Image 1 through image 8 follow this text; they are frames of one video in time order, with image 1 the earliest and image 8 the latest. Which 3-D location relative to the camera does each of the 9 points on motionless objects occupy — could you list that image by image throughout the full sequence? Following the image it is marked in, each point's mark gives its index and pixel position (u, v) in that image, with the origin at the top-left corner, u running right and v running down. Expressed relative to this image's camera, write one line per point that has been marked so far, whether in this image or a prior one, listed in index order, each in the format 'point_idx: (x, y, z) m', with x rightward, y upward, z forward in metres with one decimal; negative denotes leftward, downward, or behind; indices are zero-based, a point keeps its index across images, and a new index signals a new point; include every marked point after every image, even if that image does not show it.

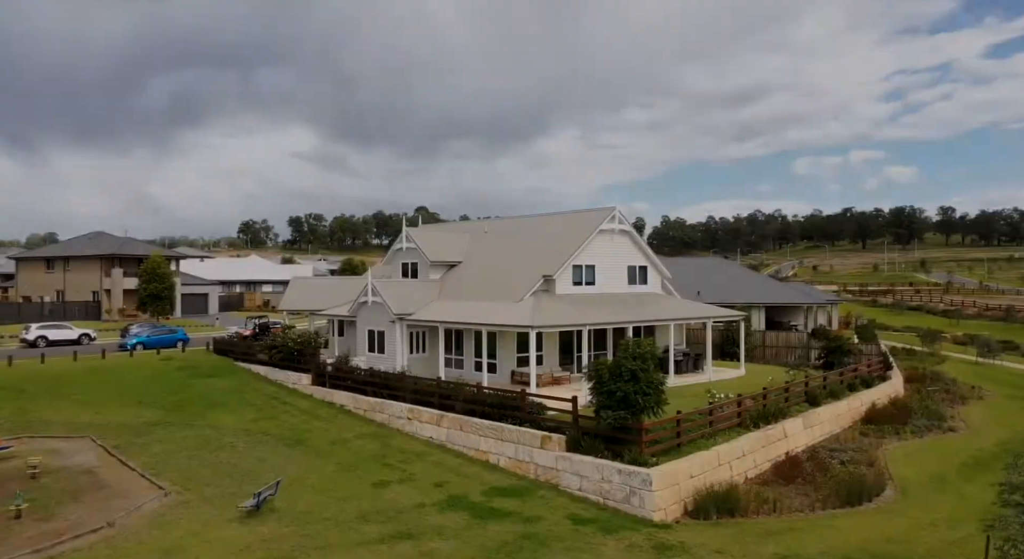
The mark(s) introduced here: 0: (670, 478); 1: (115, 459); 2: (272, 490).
0: (+3.3, -4.1, +14.7) m
1: (-10.6, -4.8, +18.9) m
2: (-5.0, -4.4, +14.9) m
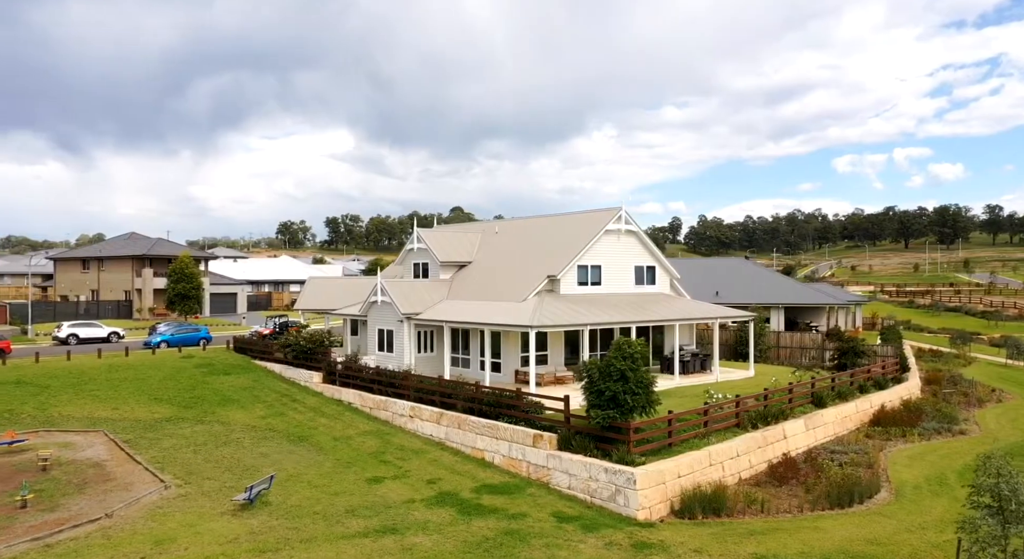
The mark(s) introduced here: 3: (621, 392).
0: (+3.0, -4.1, +14.8) m
1: (-10.7, -4.7, +19.6) m
2: (-5.3, -4.4, +15.3) m
3: (+2.4, -2.5, +16.2) m
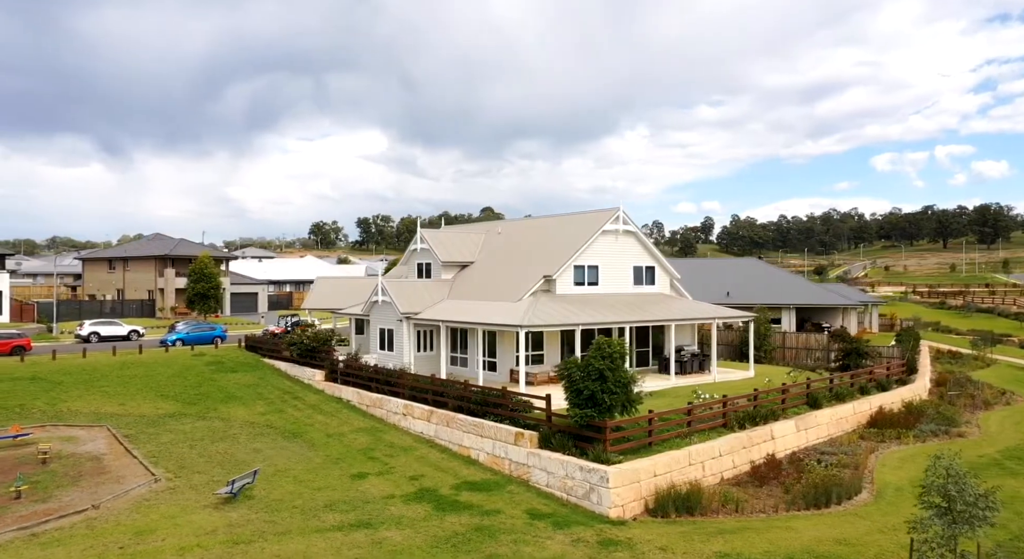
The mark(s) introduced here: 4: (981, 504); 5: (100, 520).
0: (+2.4, -4.1, +14.9) m
1: (-11.0, -4.7, +20.2) m
2: (-5.8, -4.4, +15.7) m
3: (+2.0, -2.5, +16.3) m
4: (+6.5, -3.1, +9.8) m
5: (-8.1, -4.7, +14.0) m
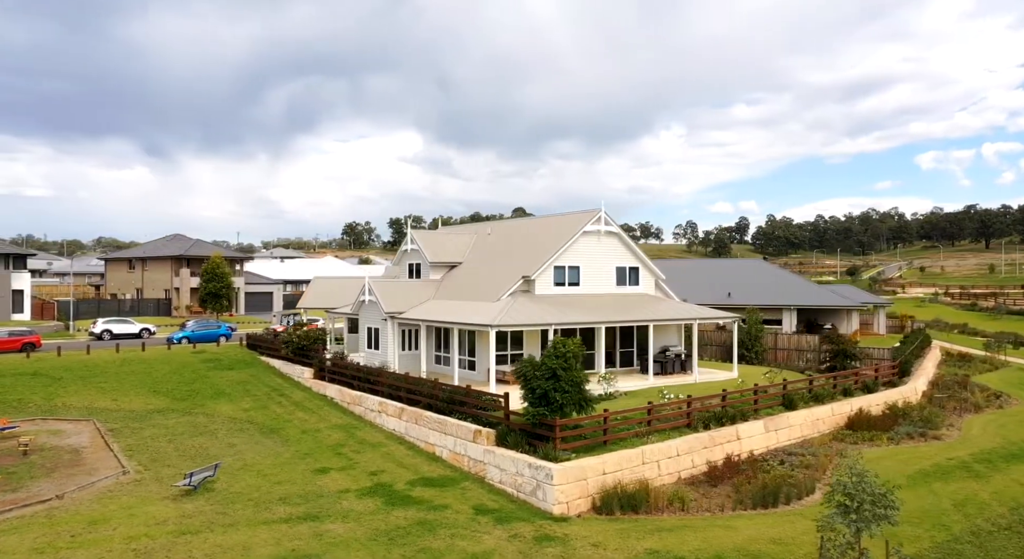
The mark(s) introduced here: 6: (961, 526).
0: (+1.3, -4.1, +15.1) m
1: (-11.9, -4.7, +20.8) m
2: (-6.9, -4.4, +16.2) m
3: (+0.9, -2.5, +16.5) m
4: (+5.2, -3.1, +9.9) m
5: (-9.2, -4.7, +14.6) m
6: (+8.9, -4.9, +14.3) m
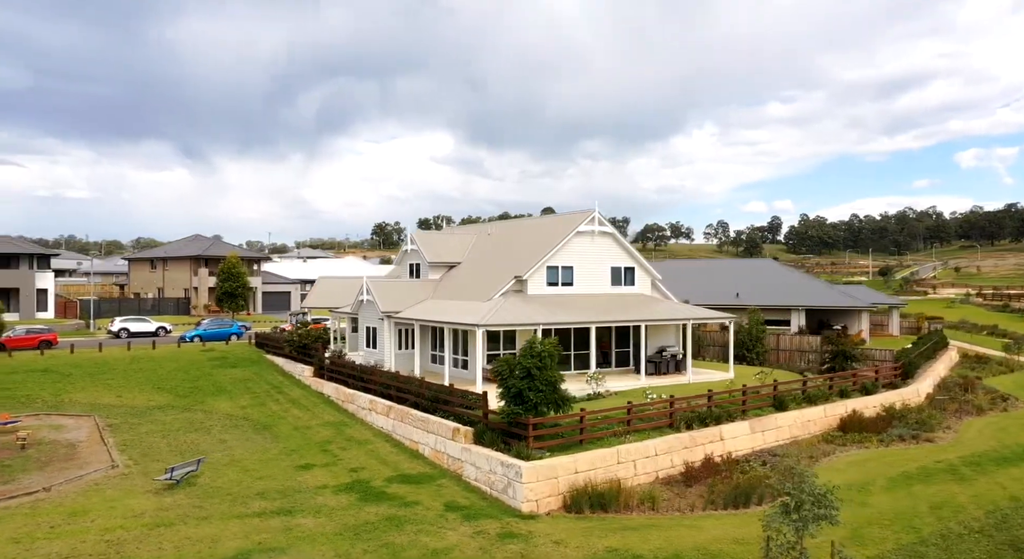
0: (+0.7, -4.1, +15.3) m
1: (-12.4, -4.7, +21.4) m
2: (-7.5, -4.4, +16.6) m
3: (+0.3, -2.5, +16.7) m
4: (+4.4, -3.1, +9.9) m
5: (-9.9, -4.7, +15.1) m
6: (+8.3, -4.9, +14.2) m
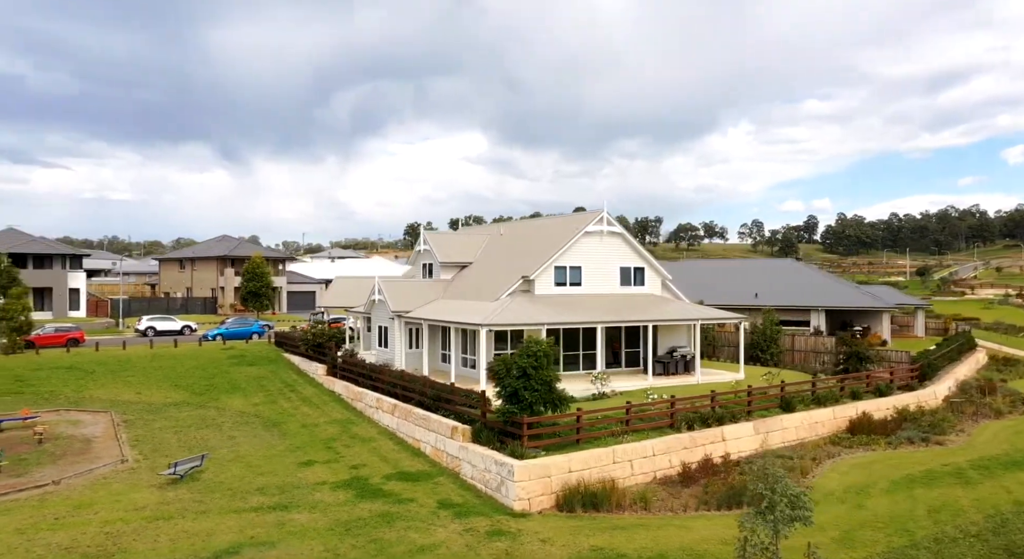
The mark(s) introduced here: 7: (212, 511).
0: (+0.5, -4.1, +15.4) m
1: (-12.3, -4.7, +22.1) m
2: (-7.6, -4.4, +17.0) m
3: (+0.2, -2.5, +16.8) m
4: (+4.0, -3.1, +9.9) m
5: (-10.0, -4.7, +15.6) m
6: (+8.1, -4.9, +14.0) m
7: (-6.2, -4.8, +14.8) m
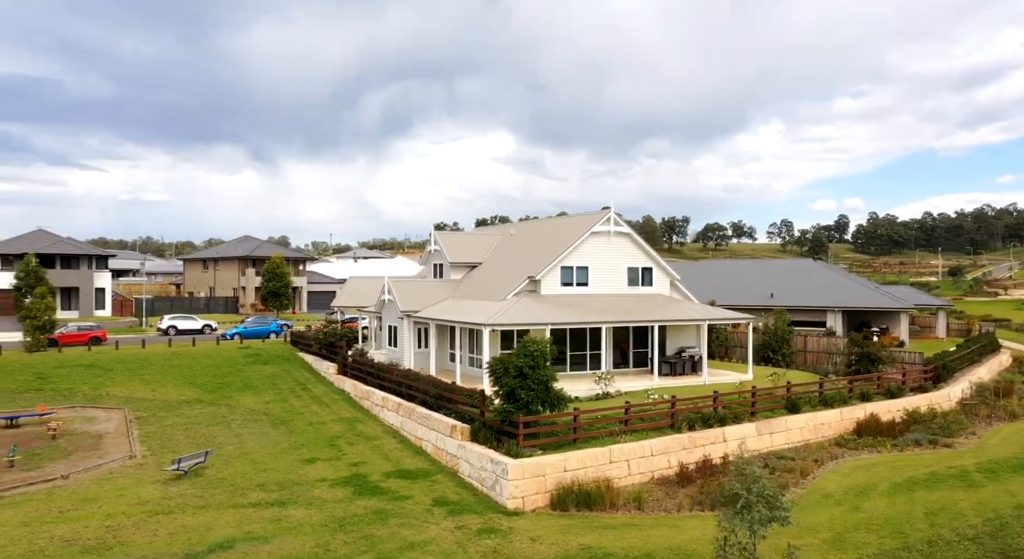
0: (+0.4, -4.1, +15.5) m
1: (-12.2, -4.7, +22.6) m
2: (-7.6, -4.4, +17.4) m
3: (+0.1, -2.6, +16.9) m
4: (+3.7, -3.1, +9.9) m
5: (-10.2, -4.7, +16.1) m
6: (+7.9, -4.9, +13.8) m
7: (-6.3, -4.8, +15.1) m
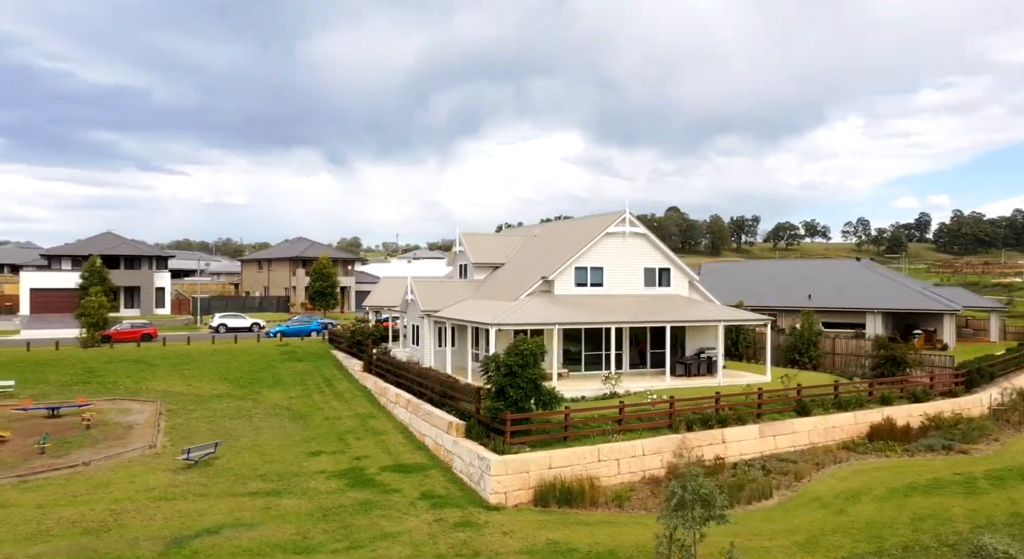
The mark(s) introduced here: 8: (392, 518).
0: (0.0, -4.1, +15.9) m
1: (-11.9, -4.7, +24.0) m
2: (-7.8, -4.4, +18.4) m
3: (-0.1, -2.6, +17.3) m
4: (+2.8, -3.1, +10.0) m
5: (-10.5, -4.7, +17.3) m
6: (+7.3, -5.0, +13.6) m
7: (-6.7, -4.8, +16.0) m
8: (-2.4, -4.9, +14.6) m
